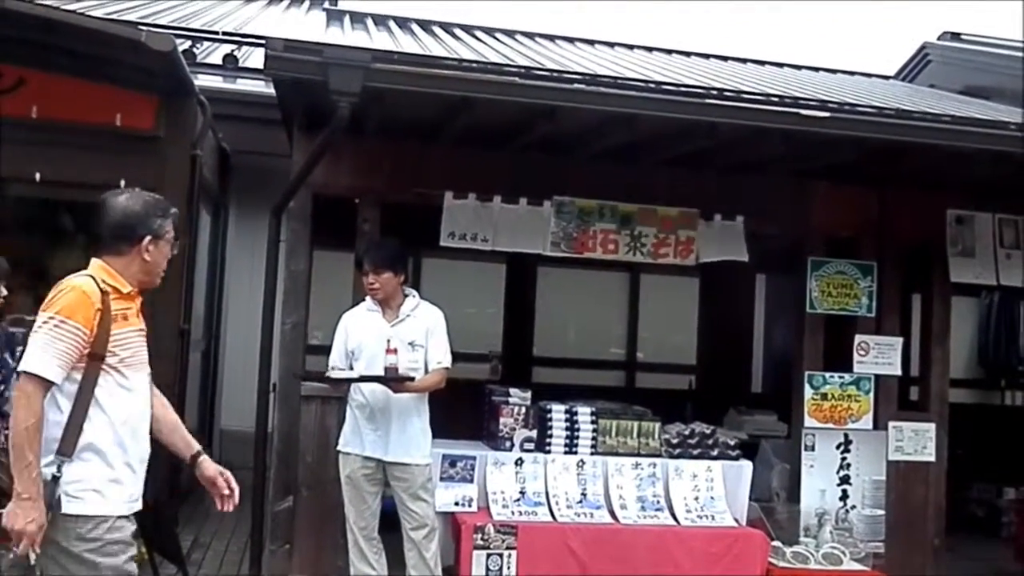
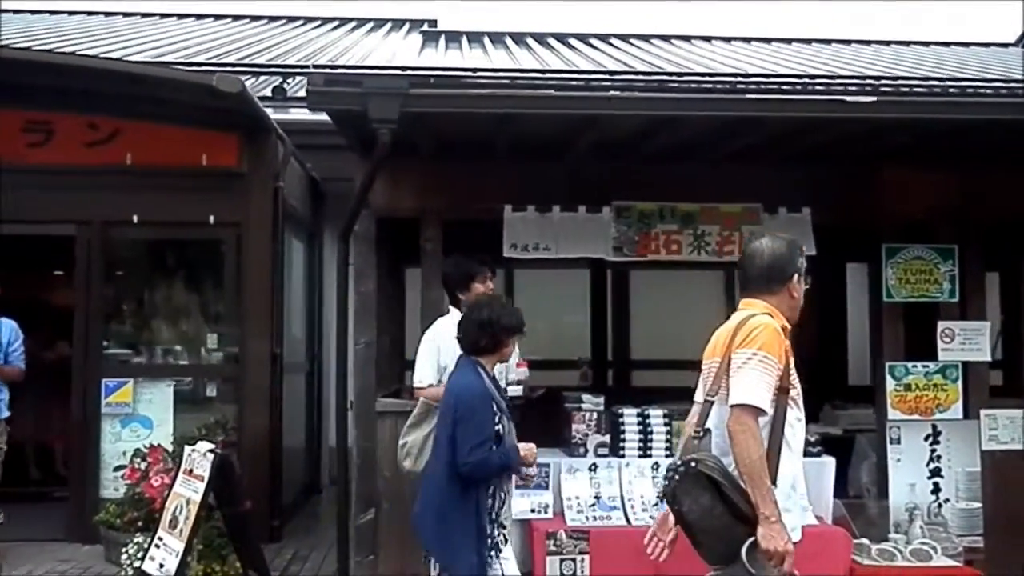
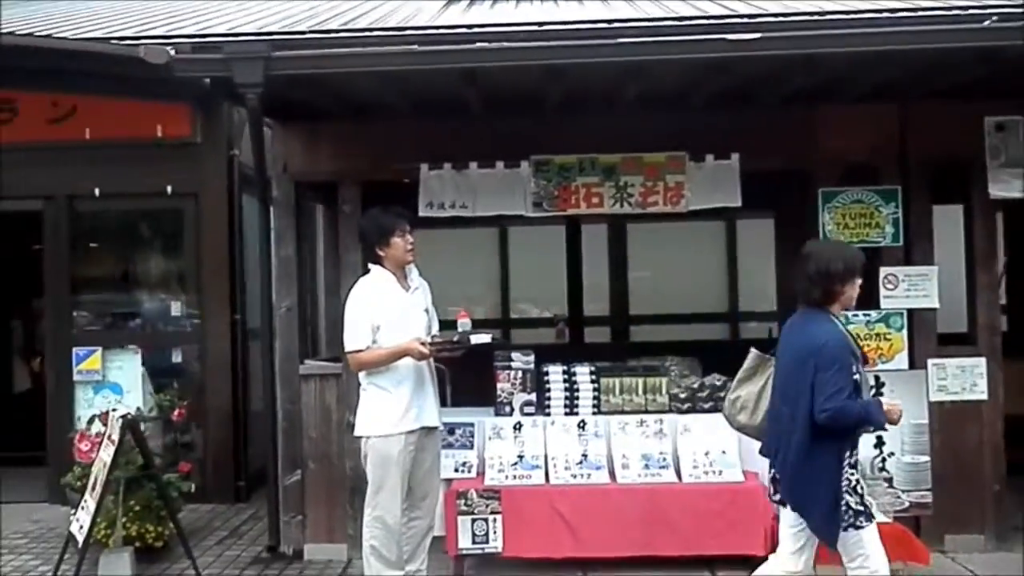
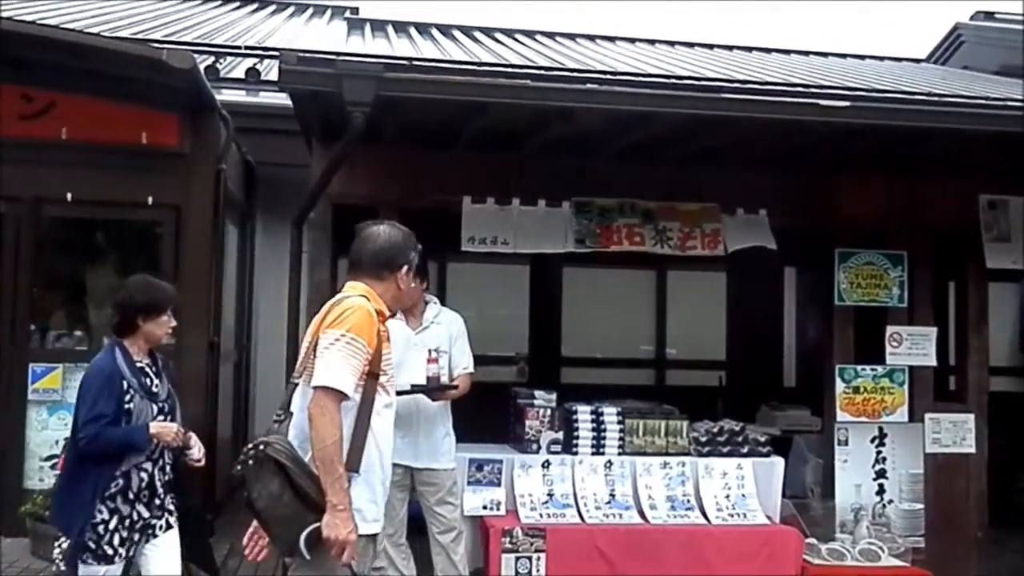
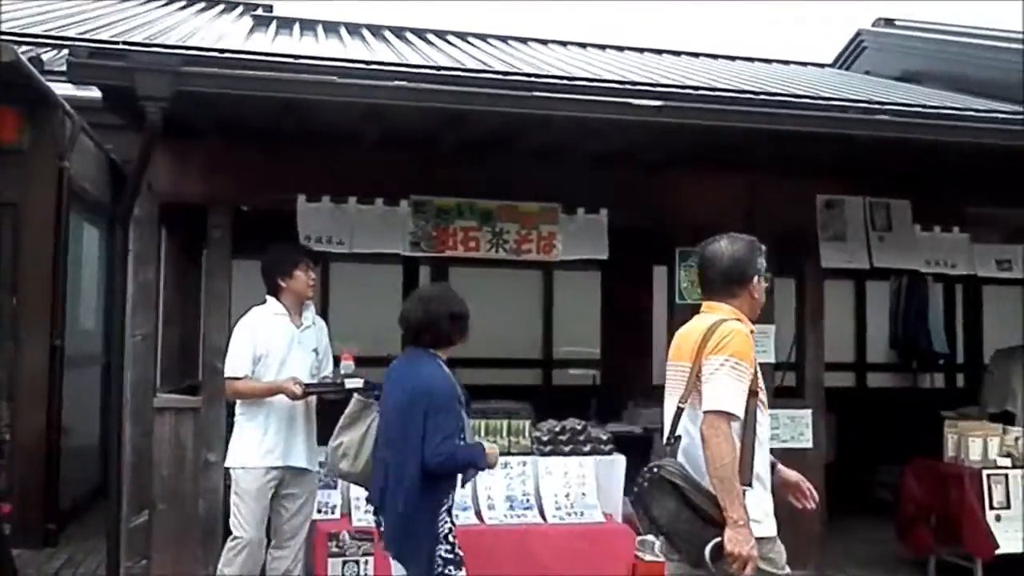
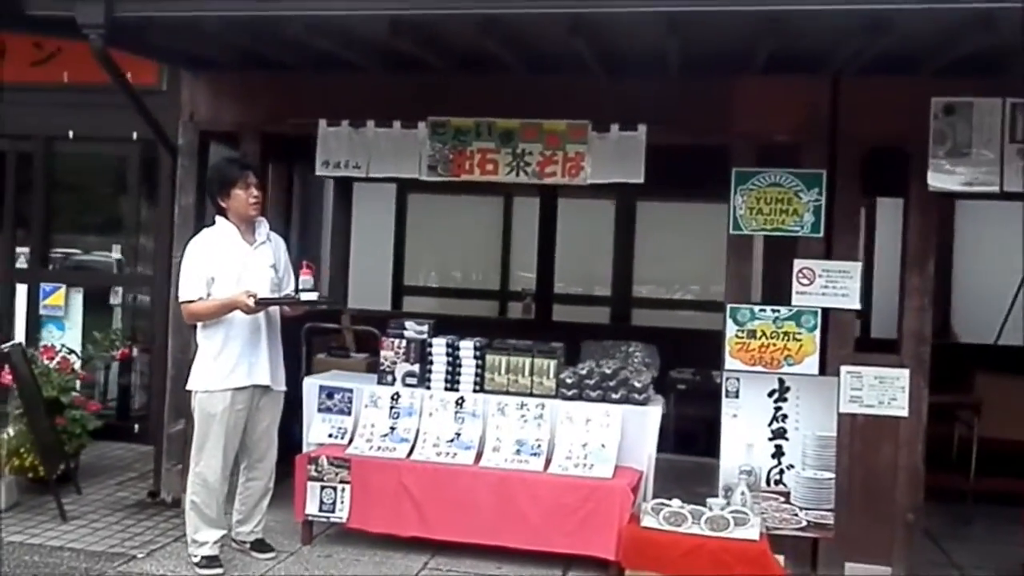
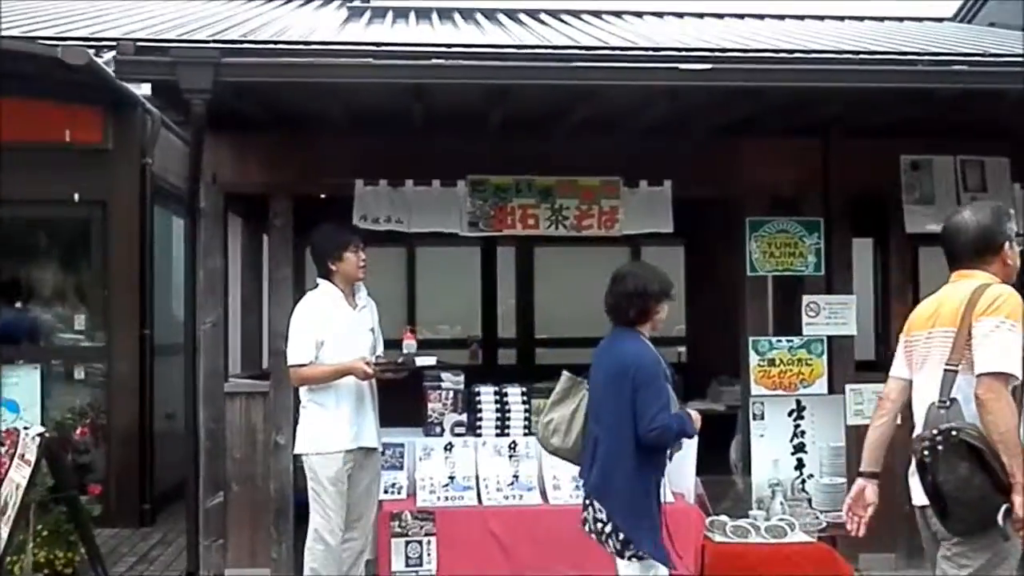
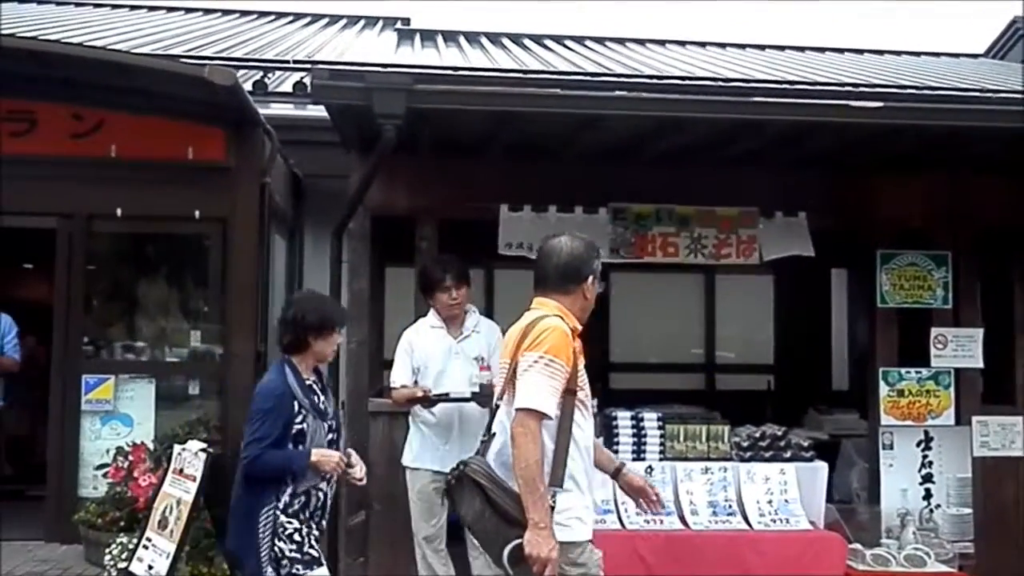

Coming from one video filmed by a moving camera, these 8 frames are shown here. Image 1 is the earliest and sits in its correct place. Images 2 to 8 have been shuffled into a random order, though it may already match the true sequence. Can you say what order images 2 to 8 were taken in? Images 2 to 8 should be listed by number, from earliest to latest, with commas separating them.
4, 8, 2, 5, 7, 3, 6
